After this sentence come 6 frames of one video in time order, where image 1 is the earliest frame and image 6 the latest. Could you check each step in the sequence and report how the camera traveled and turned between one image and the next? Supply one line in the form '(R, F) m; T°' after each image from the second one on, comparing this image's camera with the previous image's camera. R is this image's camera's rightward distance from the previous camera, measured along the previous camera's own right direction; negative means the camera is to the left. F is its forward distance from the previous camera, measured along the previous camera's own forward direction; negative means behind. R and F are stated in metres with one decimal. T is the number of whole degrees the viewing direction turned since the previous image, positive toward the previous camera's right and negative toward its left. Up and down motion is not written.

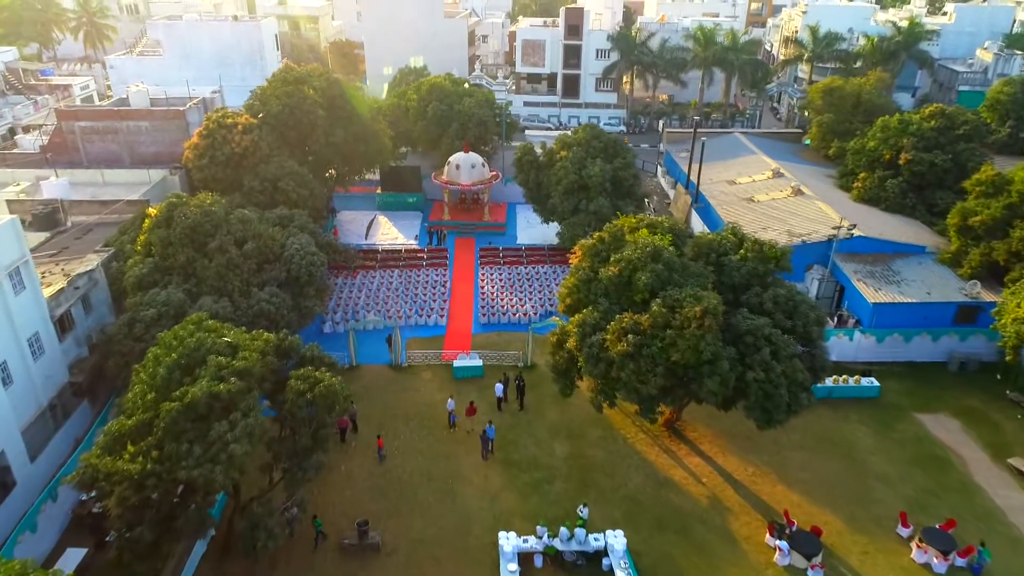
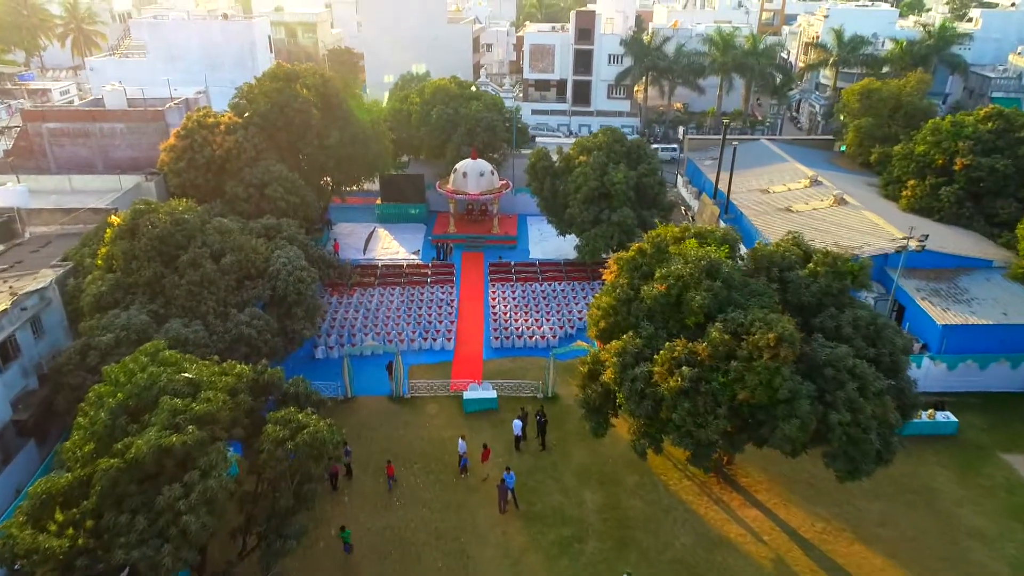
(-0.6, +3.3) m; 0°
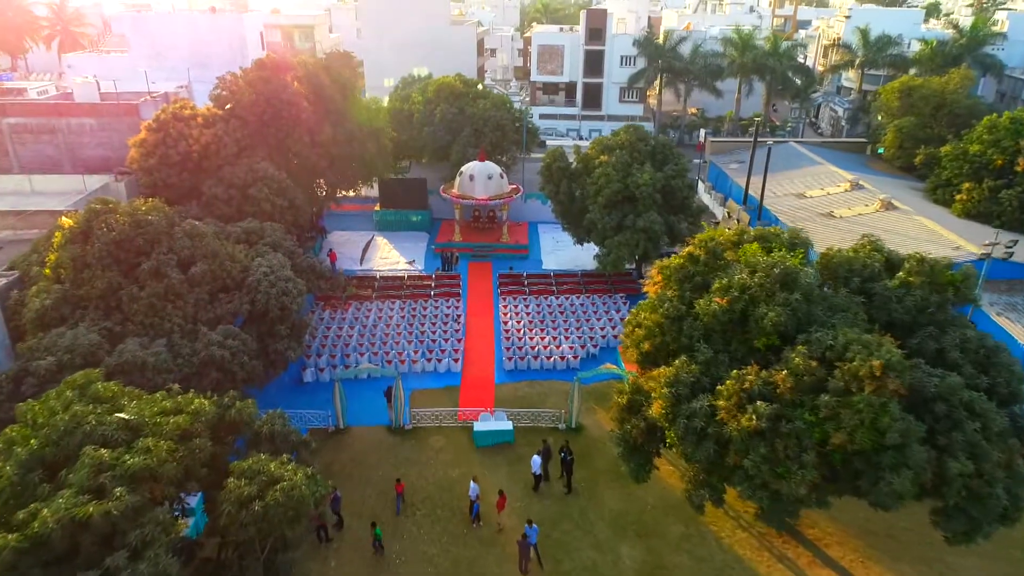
(-0.5, +3.1) m; 0°
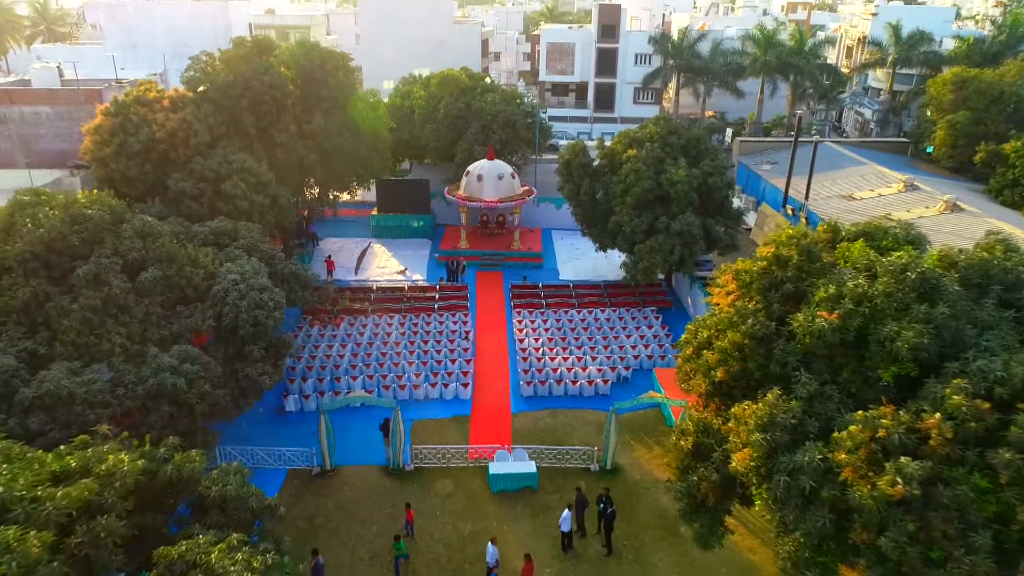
(-0.5, +3.4) m; 0°
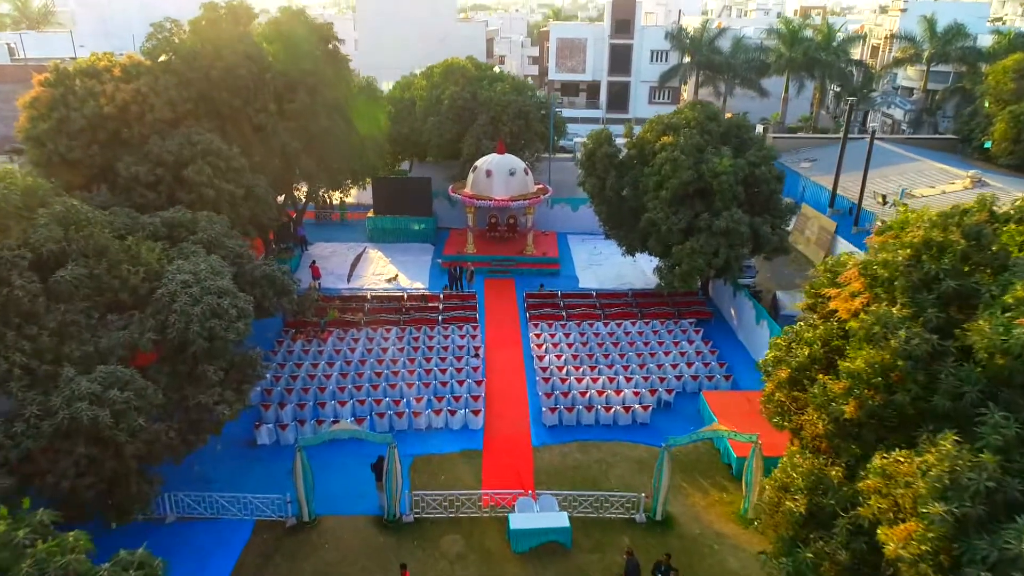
(-0.5, +3.3) m; 0°
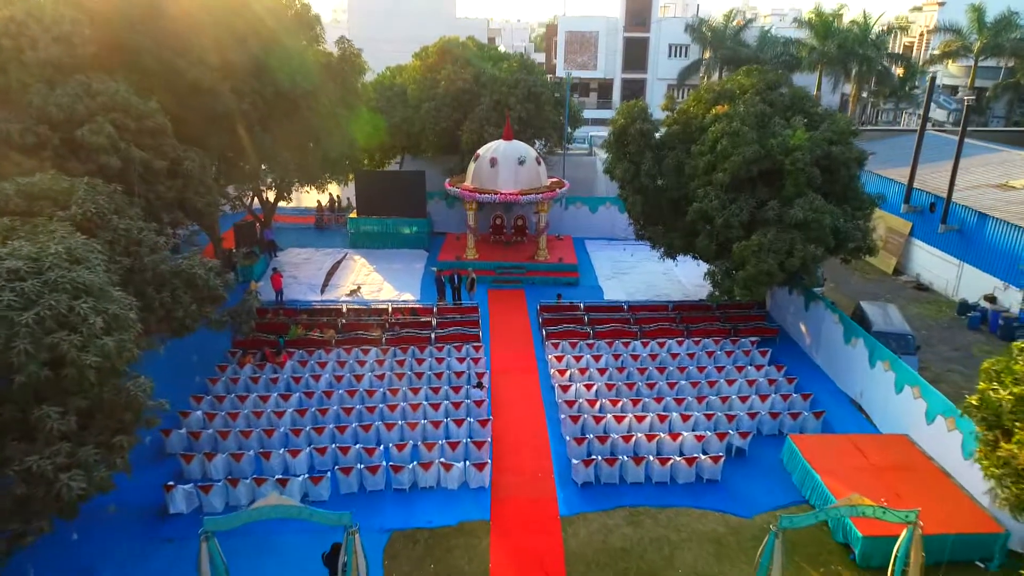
(-0.3, +4.5) m; 0°
